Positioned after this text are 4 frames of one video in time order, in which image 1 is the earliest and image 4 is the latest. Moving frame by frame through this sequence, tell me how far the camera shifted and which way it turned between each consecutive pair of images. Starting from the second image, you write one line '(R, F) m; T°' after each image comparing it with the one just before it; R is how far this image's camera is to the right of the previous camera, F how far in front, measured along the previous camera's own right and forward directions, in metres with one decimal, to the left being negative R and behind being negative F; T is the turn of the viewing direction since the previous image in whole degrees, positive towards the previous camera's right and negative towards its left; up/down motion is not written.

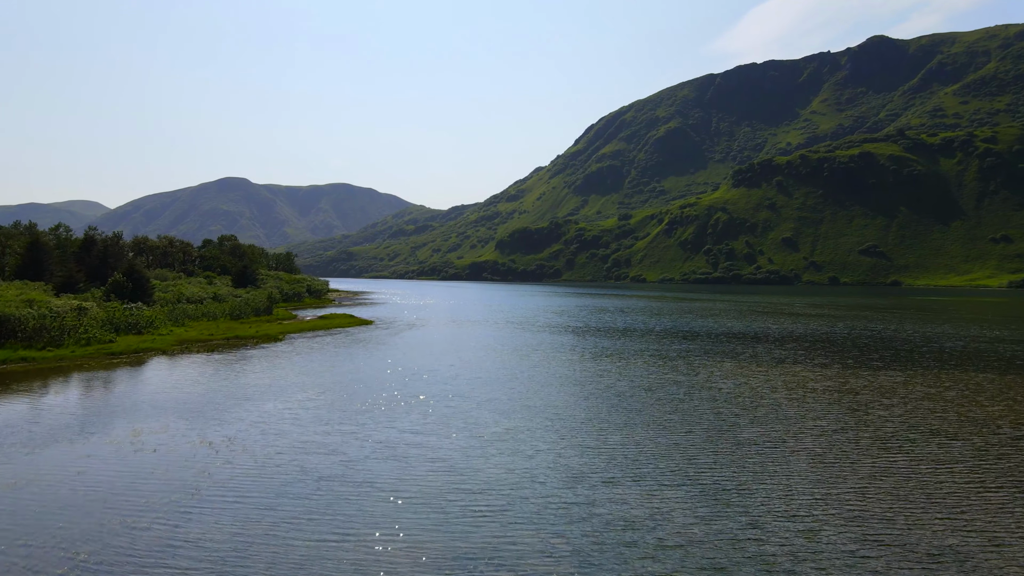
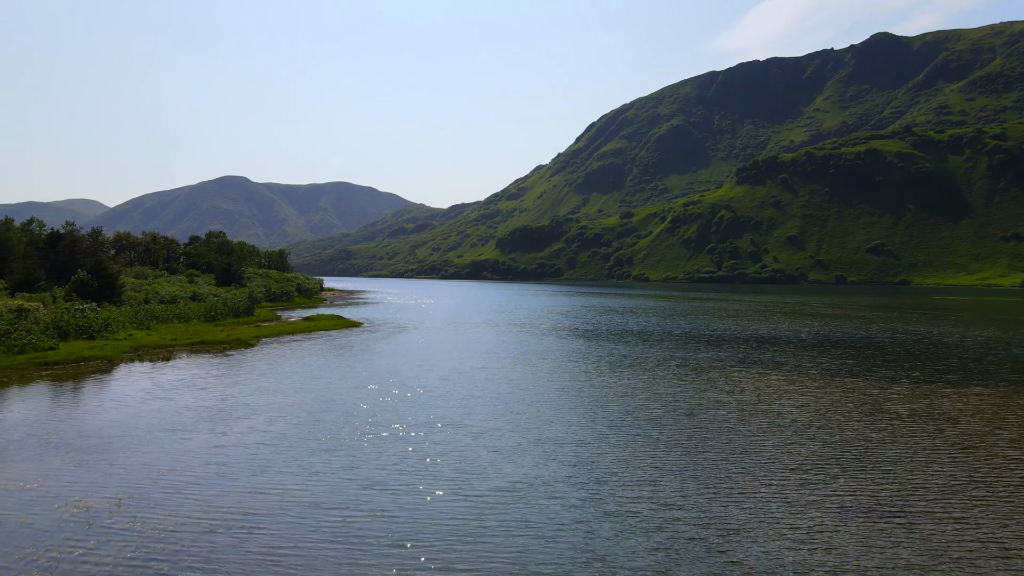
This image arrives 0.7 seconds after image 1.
(-0.1, +5.6) m; 0°
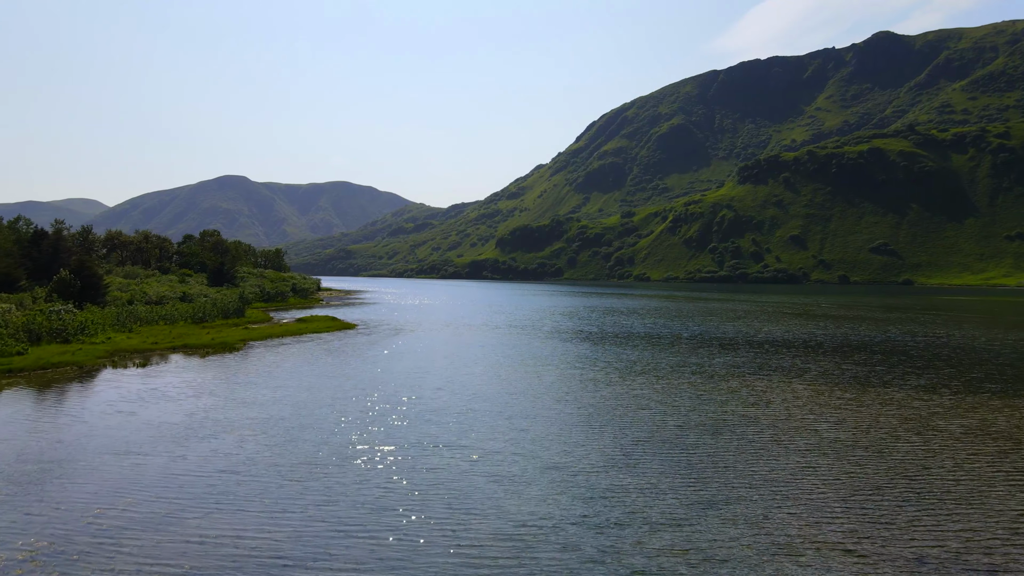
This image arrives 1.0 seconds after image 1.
(-0.1, +2.4) m; 0°
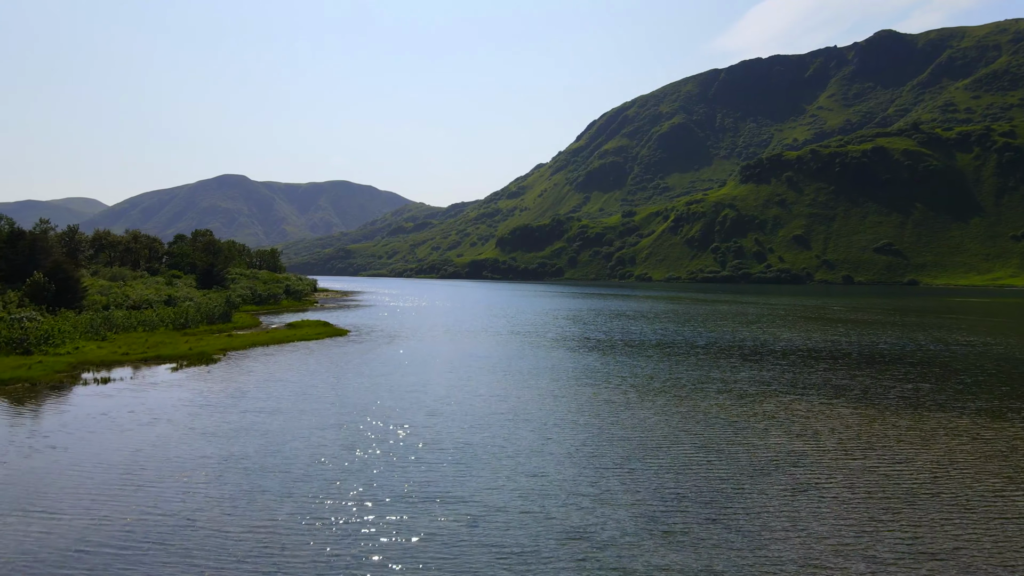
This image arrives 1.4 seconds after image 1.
(-0.2, +3.3) m; 0°
